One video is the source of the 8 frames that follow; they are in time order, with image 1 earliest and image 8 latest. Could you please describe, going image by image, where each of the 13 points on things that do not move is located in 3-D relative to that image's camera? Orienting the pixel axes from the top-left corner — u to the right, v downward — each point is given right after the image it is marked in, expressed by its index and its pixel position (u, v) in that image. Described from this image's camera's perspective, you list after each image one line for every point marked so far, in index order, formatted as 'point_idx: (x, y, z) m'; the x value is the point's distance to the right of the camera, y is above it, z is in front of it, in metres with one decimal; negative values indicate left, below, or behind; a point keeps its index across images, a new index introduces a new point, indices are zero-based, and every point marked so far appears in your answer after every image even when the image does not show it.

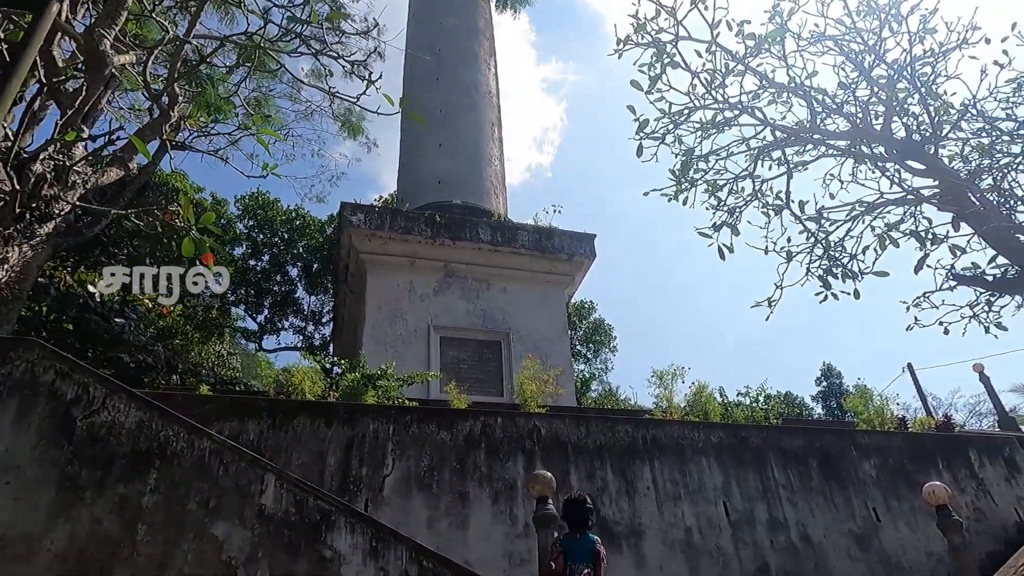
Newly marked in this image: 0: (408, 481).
0: (-0.8, -1.5, +5.0) m
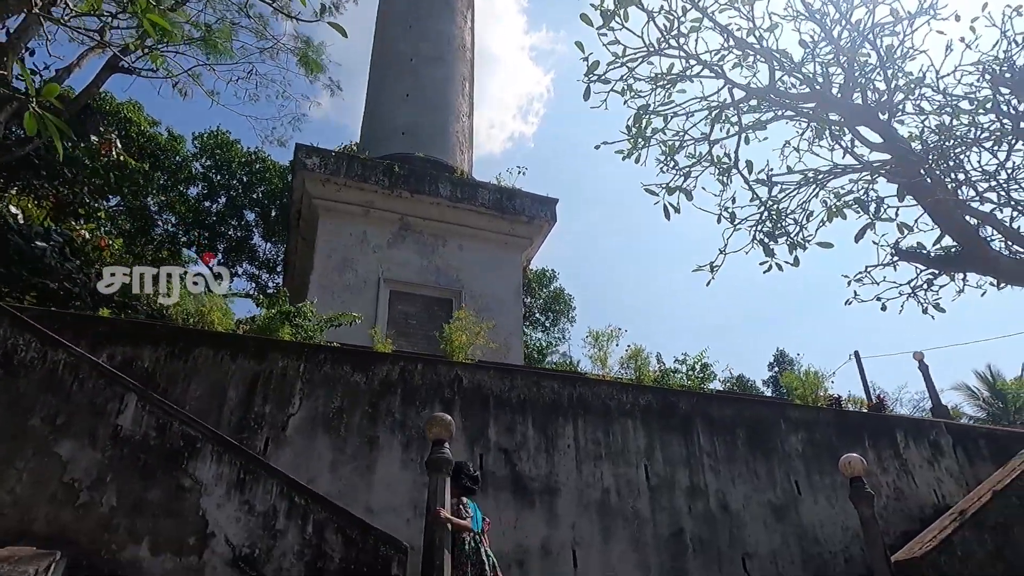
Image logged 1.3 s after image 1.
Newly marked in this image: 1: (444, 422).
0: (-1.4, -1.0, +4.7) m
1: (-0.4, -0.7, +3.5) m
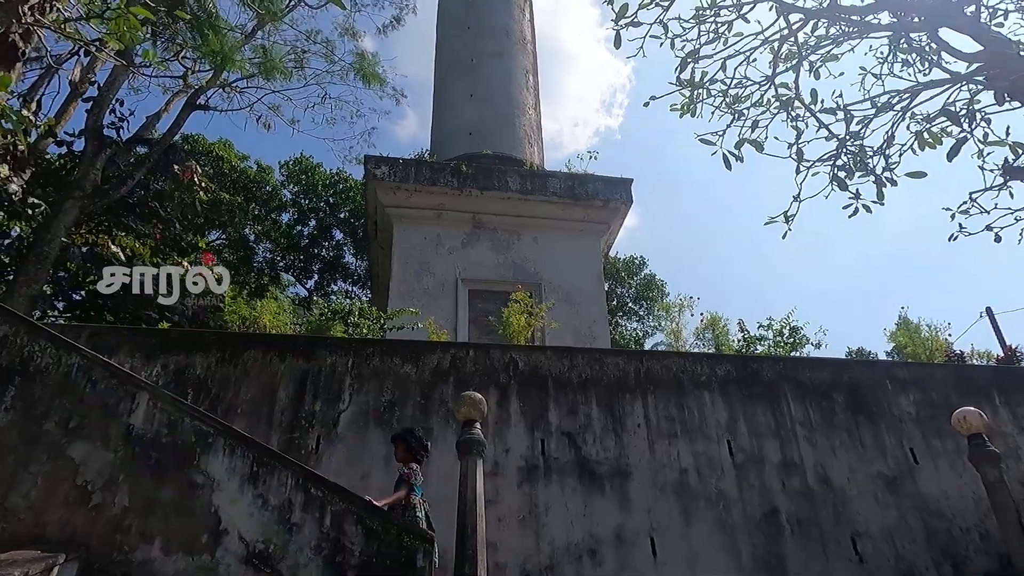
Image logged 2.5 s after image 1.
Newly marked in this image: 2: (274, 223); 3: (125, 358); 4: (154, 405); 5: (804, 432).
0: (-1.0, -0.9, +4.6) m
1: (-0.2, -0.6, +3.2) m
2: (-6.6, +1.8, +18.7) m
3: (-2.6, -0.5, +4.5) m
4: (-1.5, -0.5, +2.9) m
5: (+2.2, -1.1, +5.1) m
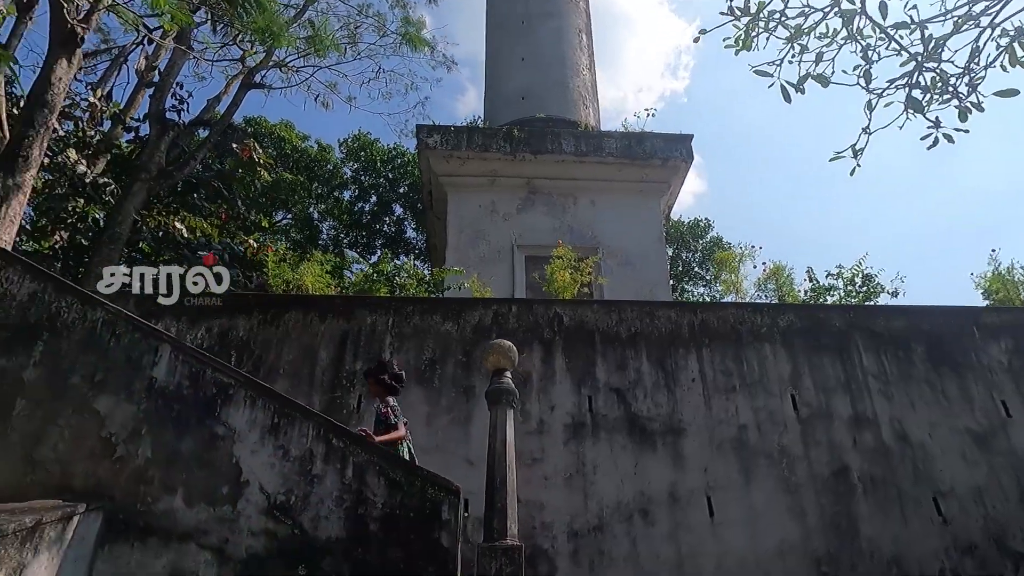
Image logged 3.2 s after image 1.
0: (-0.7, -0.6, +4.5) m
1: (0.0, -0.3, +3.1) m
2: (-5.0, +2.5, +19.0) m
3: (-2.4, -0.2, +4.6) m
4: (-1.4, -0.3, +2.8) m
5: (+2.6, -0.7, +4.7) m
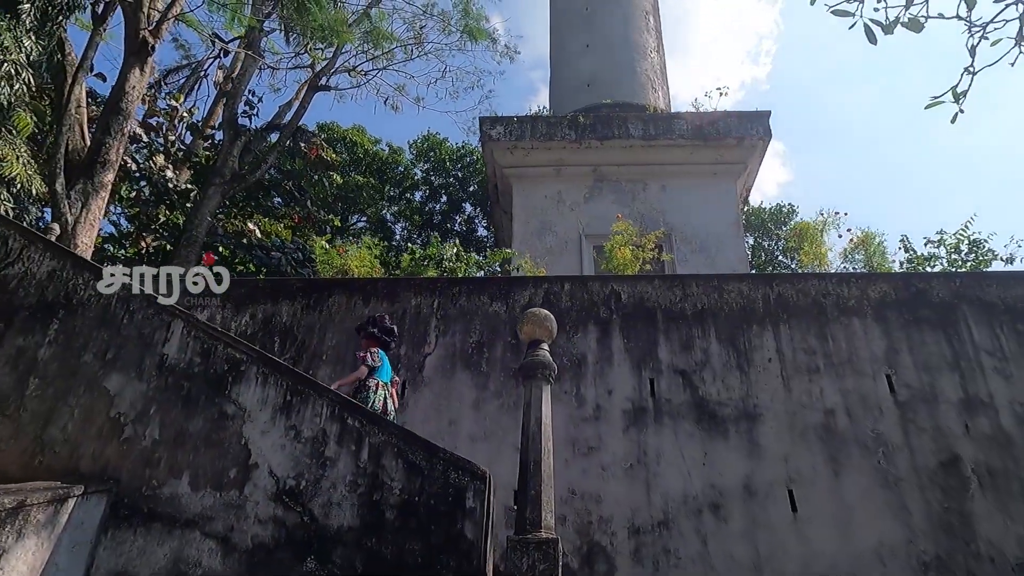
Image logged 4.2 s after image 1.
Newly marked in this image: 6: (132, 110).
0: (-0.4, -0.5, +4.2) m
1: (+0.1, -0.1, +2.7) m
2: (-3.0, +2.5, +19.1) m
3: (-2.0, -0.1, +4.5) m
4: (-1.3, -0.2, +2.6) m
5: (+2.9, -0.4, +4.0) m
6: (-4.3, +2.1, +7.7) m
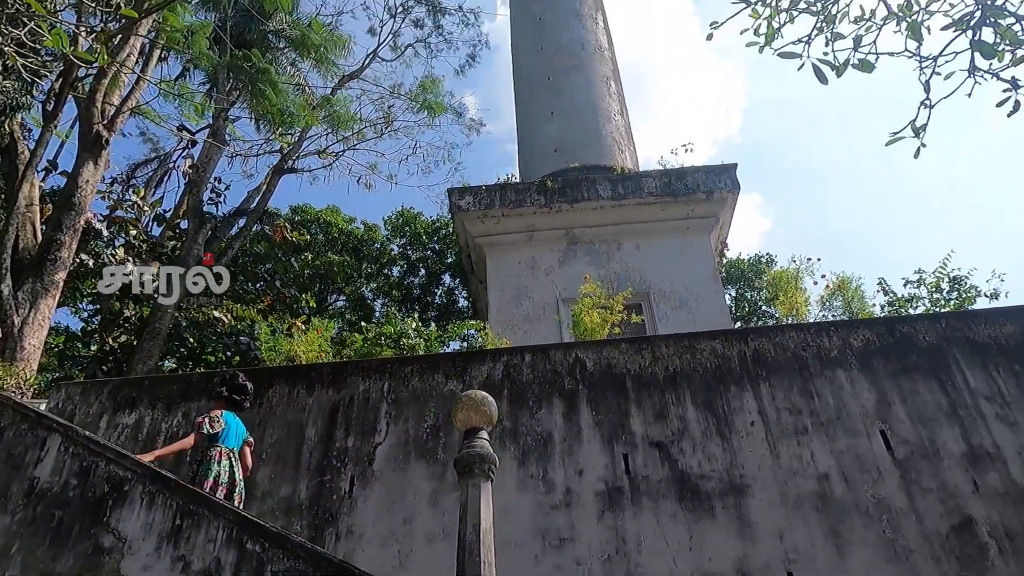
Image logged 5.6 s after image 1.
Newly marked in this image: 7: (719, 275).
0: (-0.6, -0.9, +3.8) m
1: (-0.1, -0.4, +2.4) m
2: (-3.6, +0.3, +18.9) m
3: (-2.3, -0.8, +4.1) m
4: (-1.5, -0.5, +2.2) m
5: (+2.7, -0.7, +3.7) m
6: (-4.8, +0.9, +7.4) m
7: (+2.0, +0.2, +6.7) m
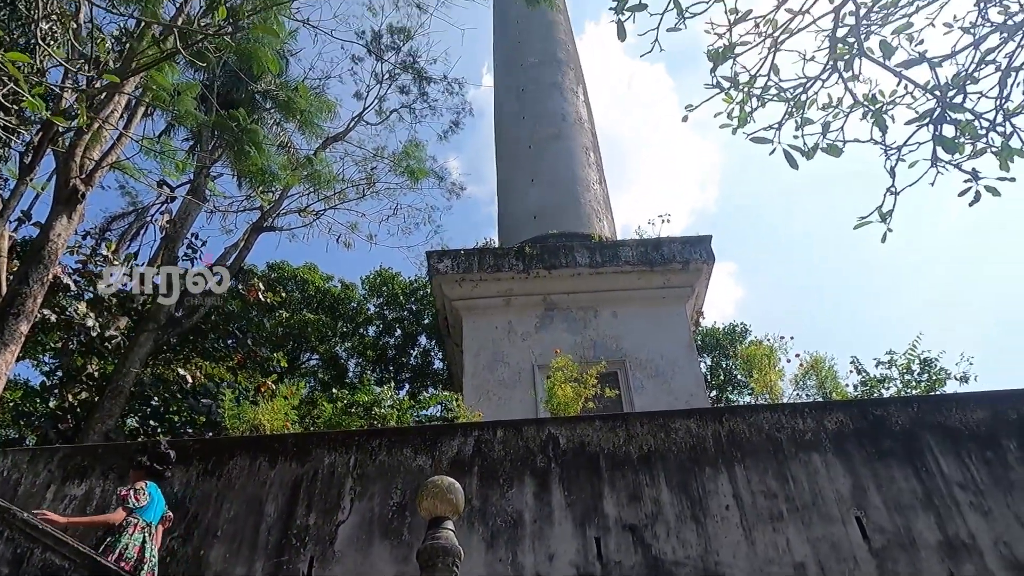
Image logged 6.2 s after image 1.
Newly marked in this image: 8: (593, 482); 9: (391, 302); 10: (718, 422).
0: (-0.8, -1.3, +3.7) m
1: (-0.2, -0.7, +2.3) m
2: (-4.3, -1.4, +18.7) m
3: (-2.4, -1.1, +3.9) m
4: (-1.6, -0.8, +2.1) m
5: (+2.5, -1.1, +3.7) m
6: (-5.0, +0.3, +7.3) m
7: (+1.8, -0.6, +6.7) m
8: (+0.5, -1.1, +3.8) m
9: (-3.7, -0.4, +19.6) m
10: (+1.2, -0.8, +4.0) m
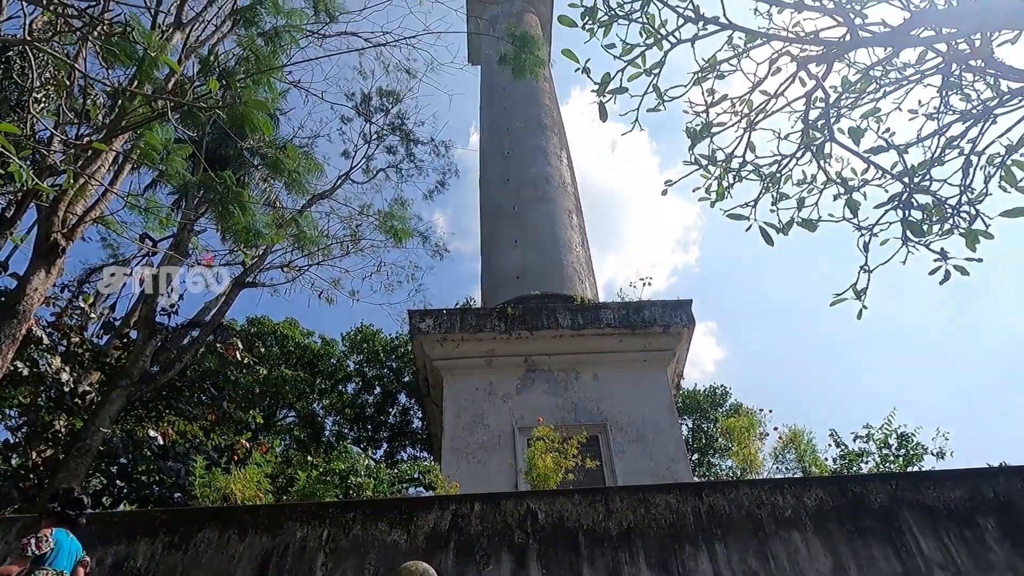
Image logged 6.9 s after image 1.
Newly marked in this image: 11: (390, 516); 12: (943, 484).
0: (-0.9, -1.7, +3.5) m
1: (-0.3, -1.0, +2.2) m
2: (-4.8, -3.0, +18.4) m
3: (-2.6, -1.5, +3.8) m
4: (-1.7, -1.0, +2.0) m
5: (+2.4, -1.6, +3.6) m
6: (-5.2, -0.3, +7.2) m
7: (+1.6, -1.3, +6.7) m
8: (+0.3, -1.5, +3.7) m
9: (-4.2, -2.1, +19.4) m
10: (+1.1, -1.2, +3.9) m
11: (-0.7, -1.3, +3.9) m
12: (+2.6, -1.2, +4.0) m
